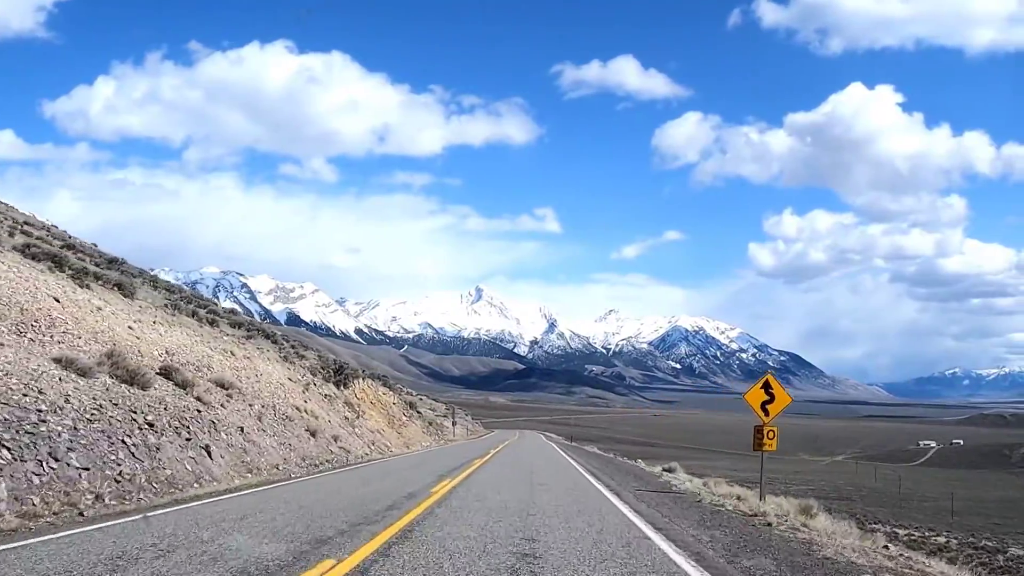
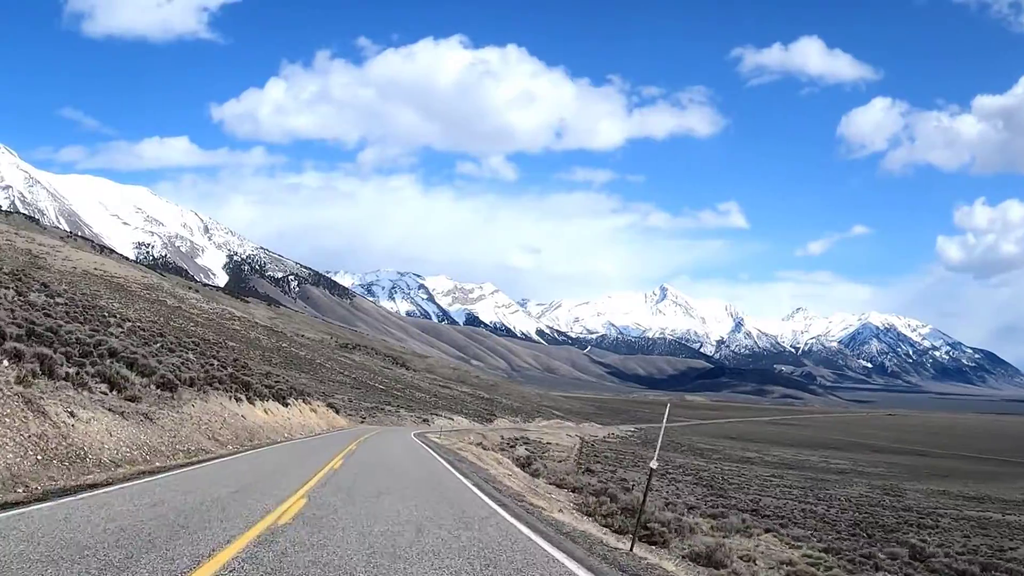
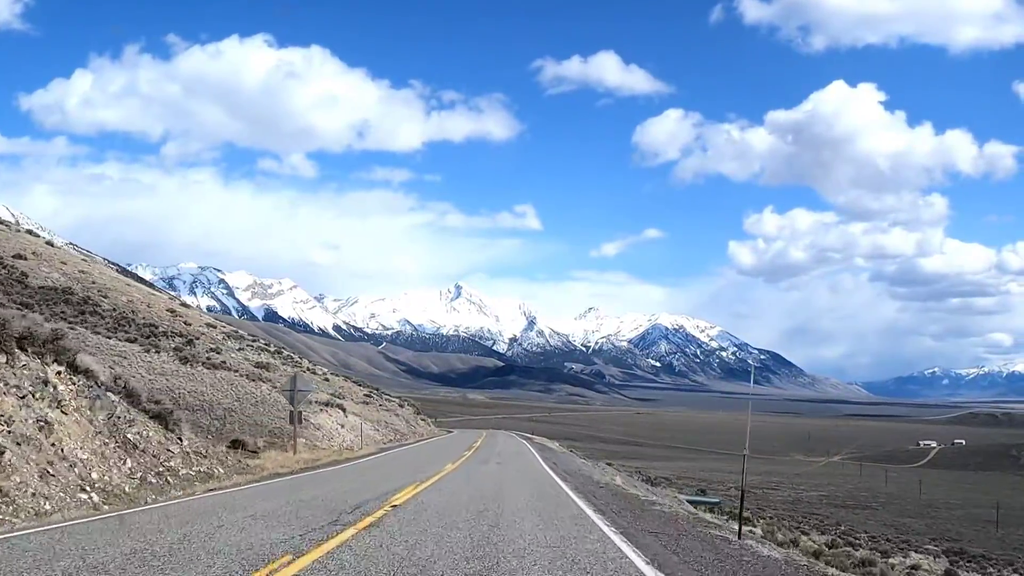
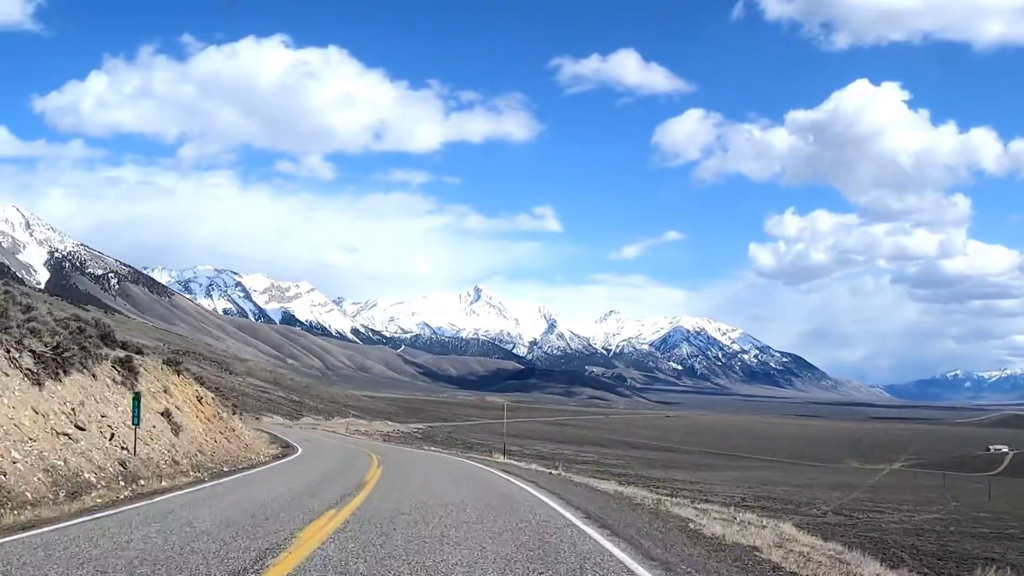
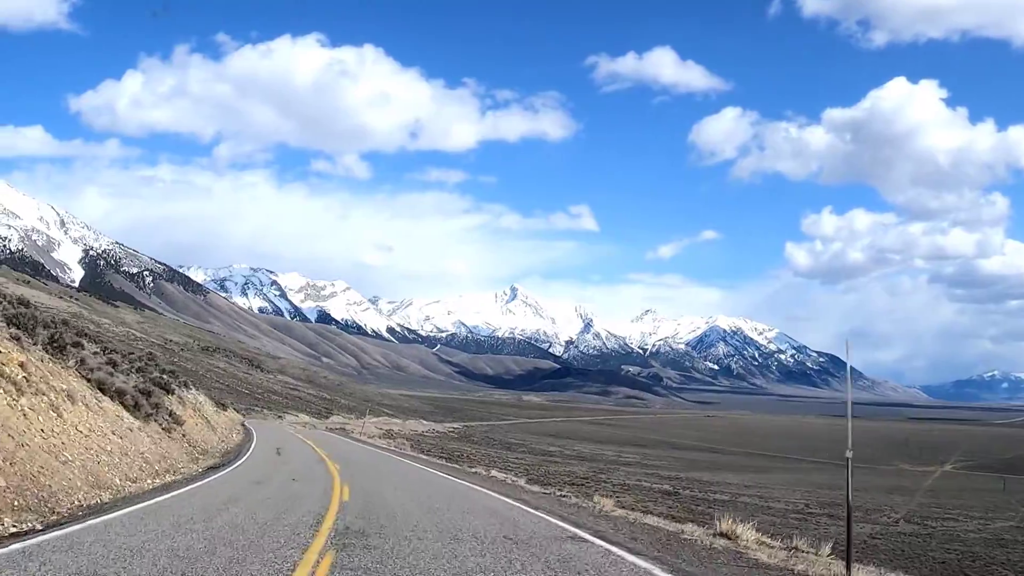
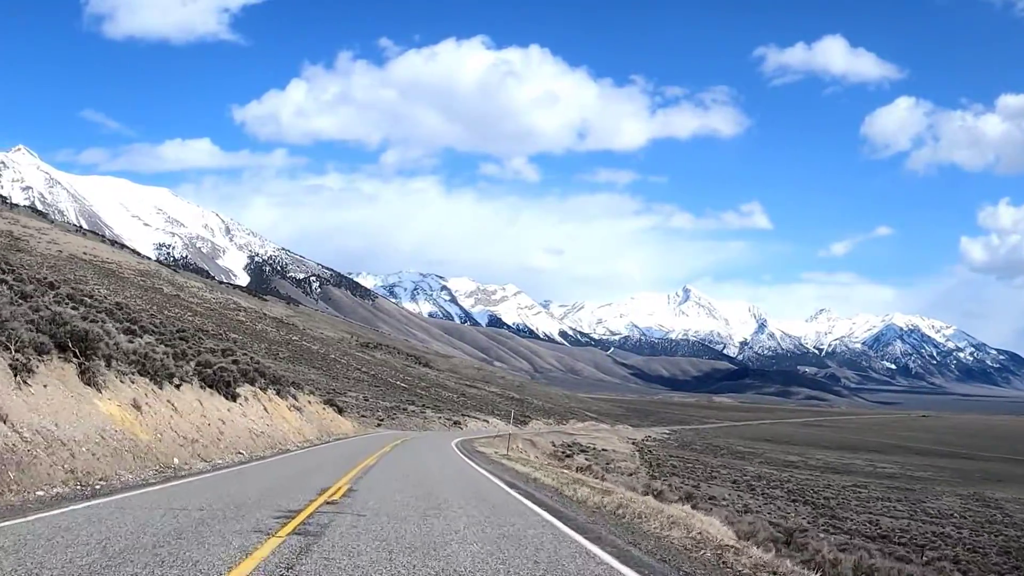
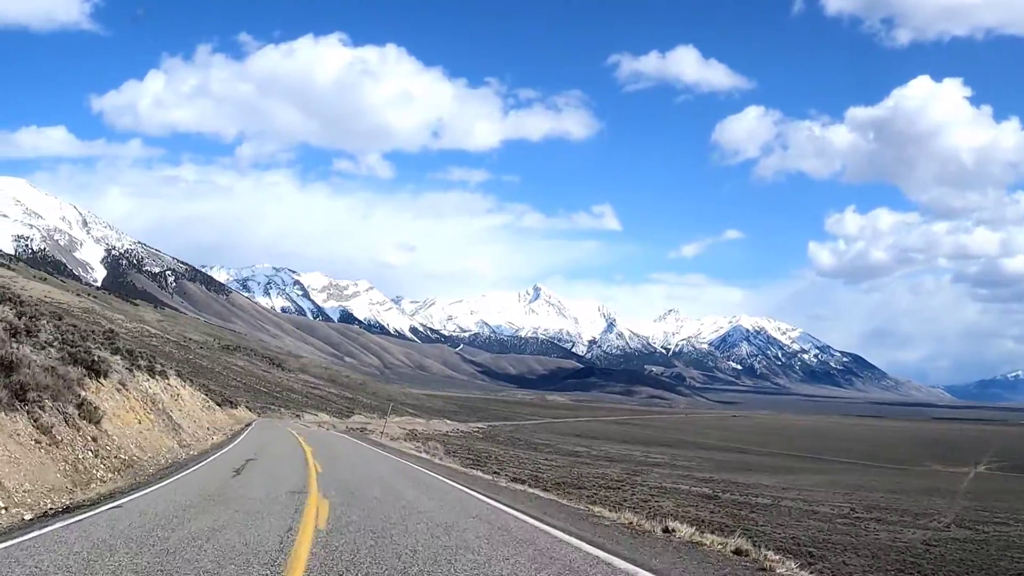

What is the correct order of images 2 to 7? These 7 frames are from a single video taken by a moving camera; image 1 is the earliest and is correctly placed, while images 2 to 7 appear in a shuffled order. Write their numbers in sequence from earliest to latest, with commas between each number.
3, 4, 5, 7, 2, 6
